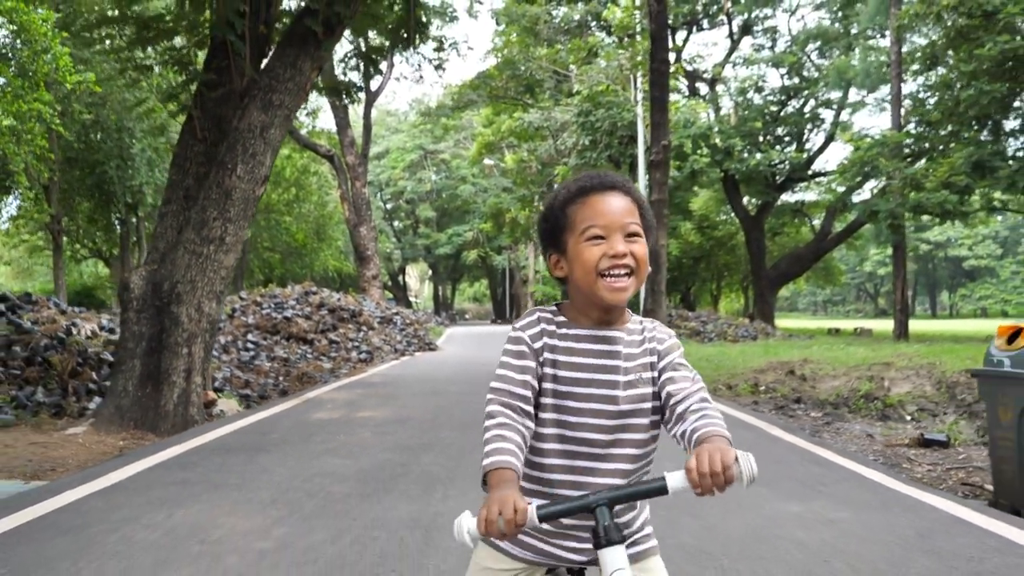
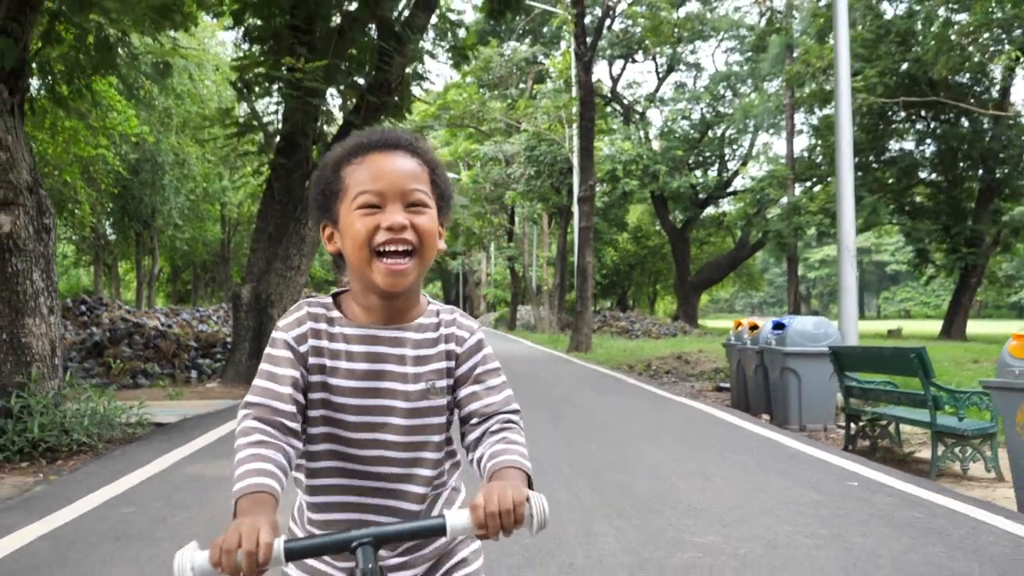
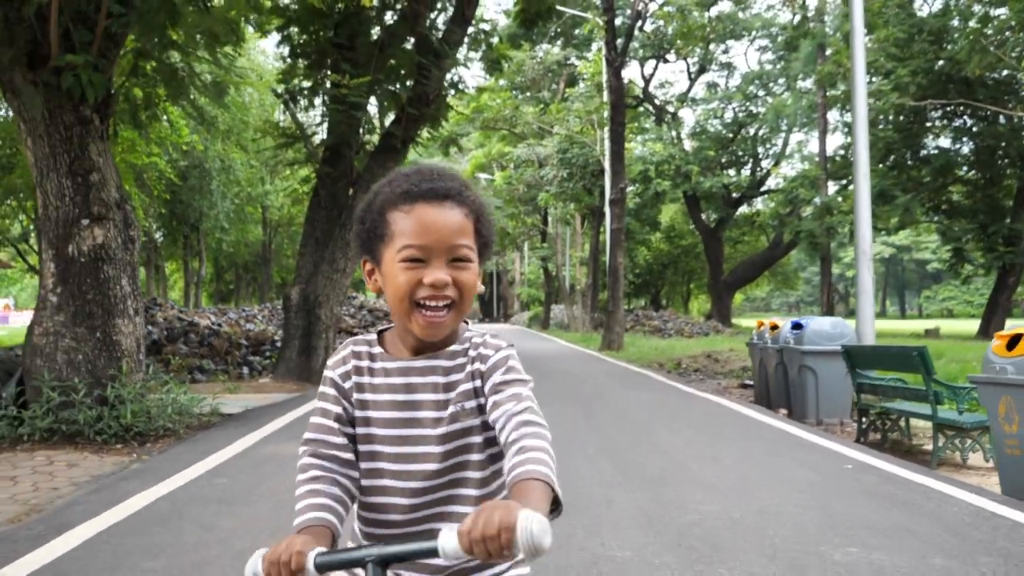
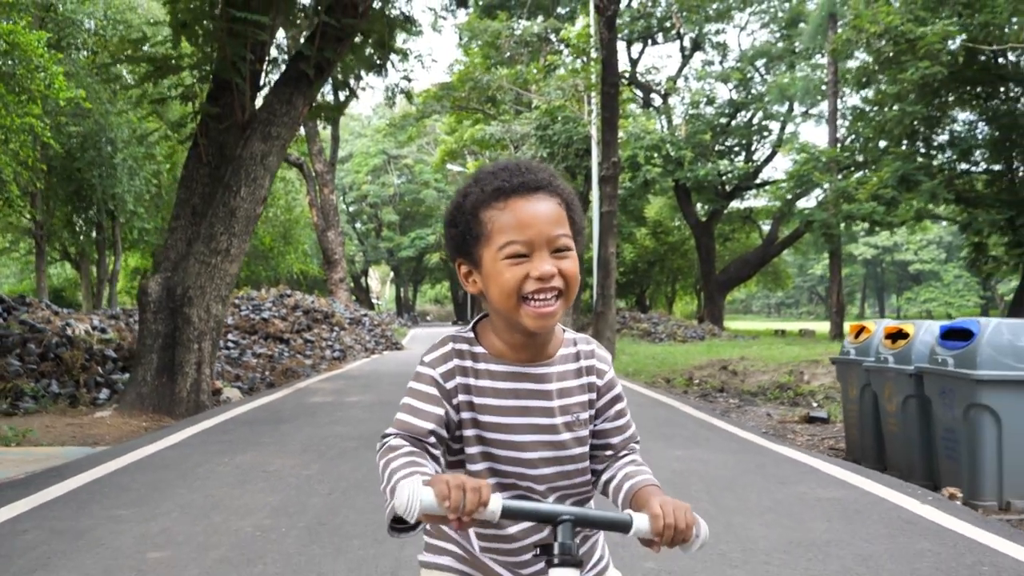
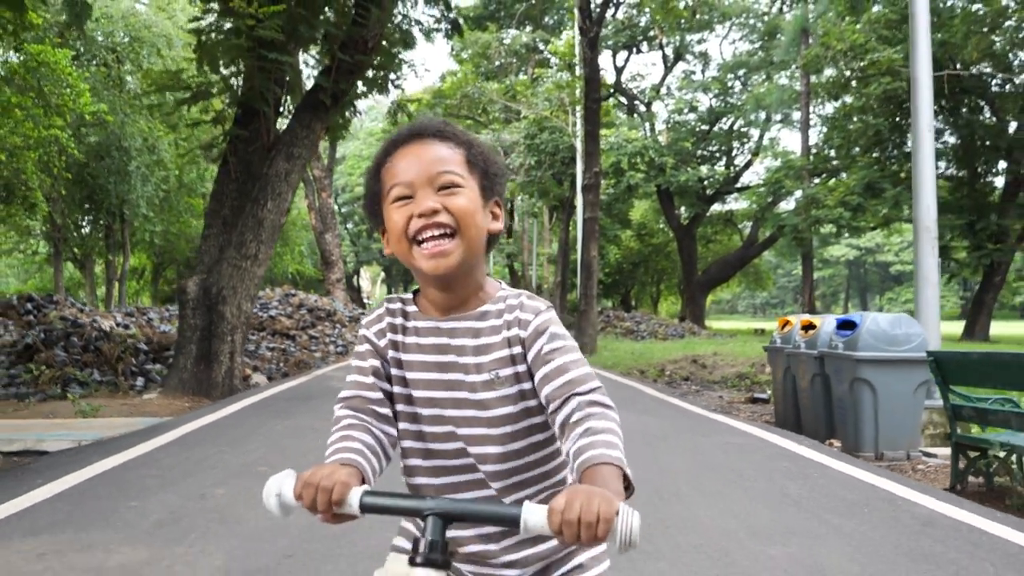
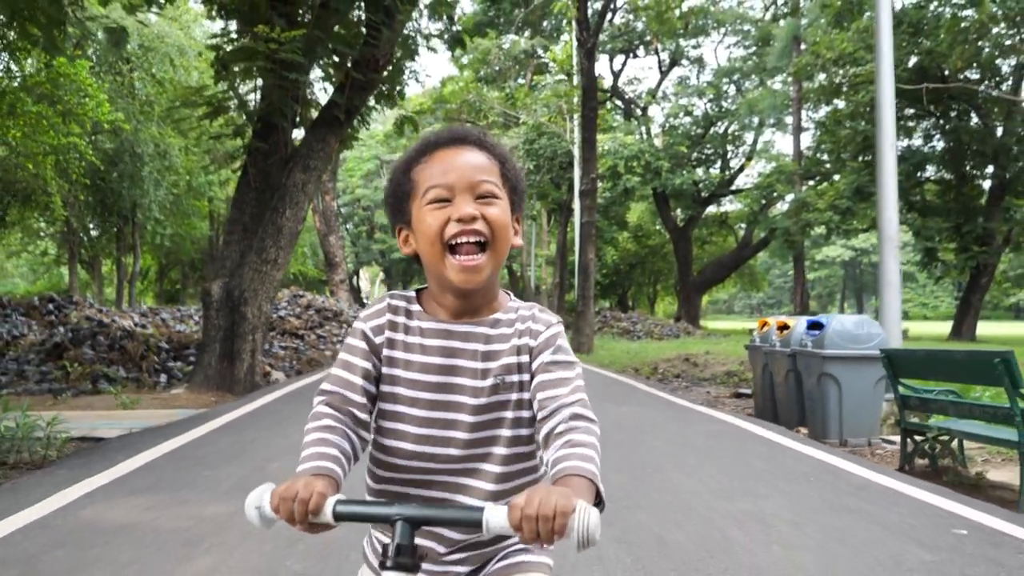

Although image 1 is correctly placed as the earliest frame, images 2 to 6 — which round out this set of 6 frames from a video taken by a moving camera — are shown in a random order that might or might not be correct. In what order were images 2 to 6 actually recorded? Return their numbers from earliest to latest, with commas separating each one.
4, 5, 6, 2, 3
